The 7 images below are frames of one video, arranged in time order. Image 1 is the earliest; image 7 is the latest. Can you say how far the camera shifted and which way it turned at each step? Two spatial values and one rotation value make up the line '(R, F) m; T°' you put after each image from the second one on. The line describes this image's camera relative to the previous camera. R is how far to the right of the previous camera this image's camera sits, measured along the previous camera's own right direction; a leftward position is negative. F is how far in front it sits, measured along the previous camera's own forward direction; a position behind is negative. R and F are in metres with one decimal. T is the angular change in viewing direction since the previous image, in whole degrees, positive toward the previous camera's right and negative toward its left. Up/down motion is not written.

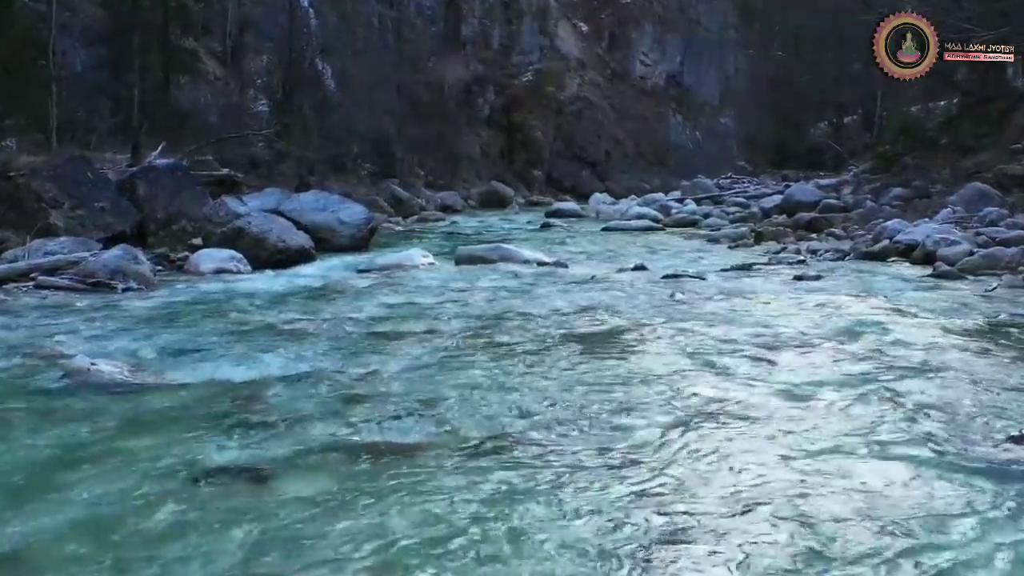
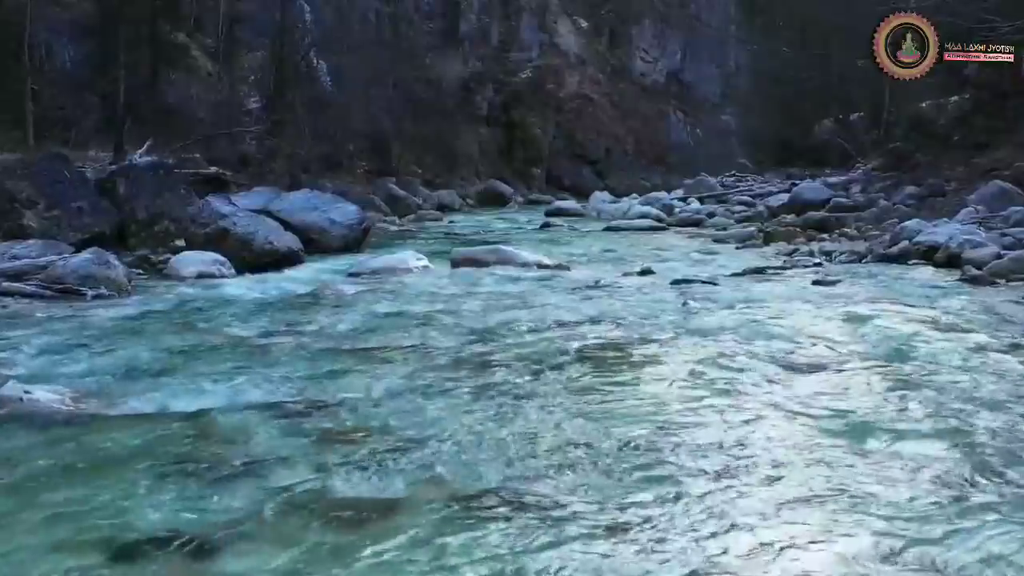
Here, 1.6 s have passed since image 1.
(0.0, +0.6) m; 0°
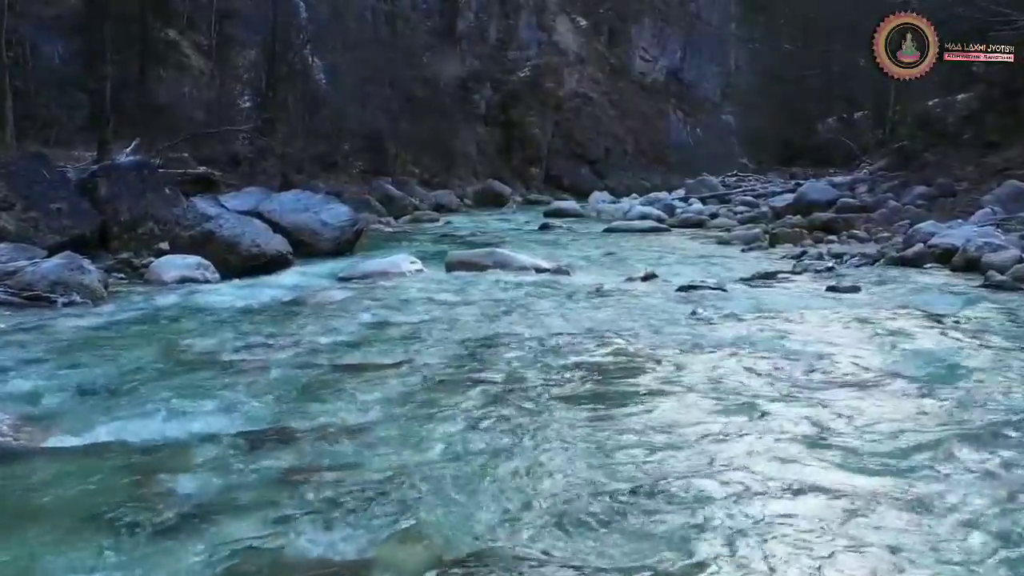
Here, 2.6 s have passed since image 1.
(0.0, +0.5) m; 0°
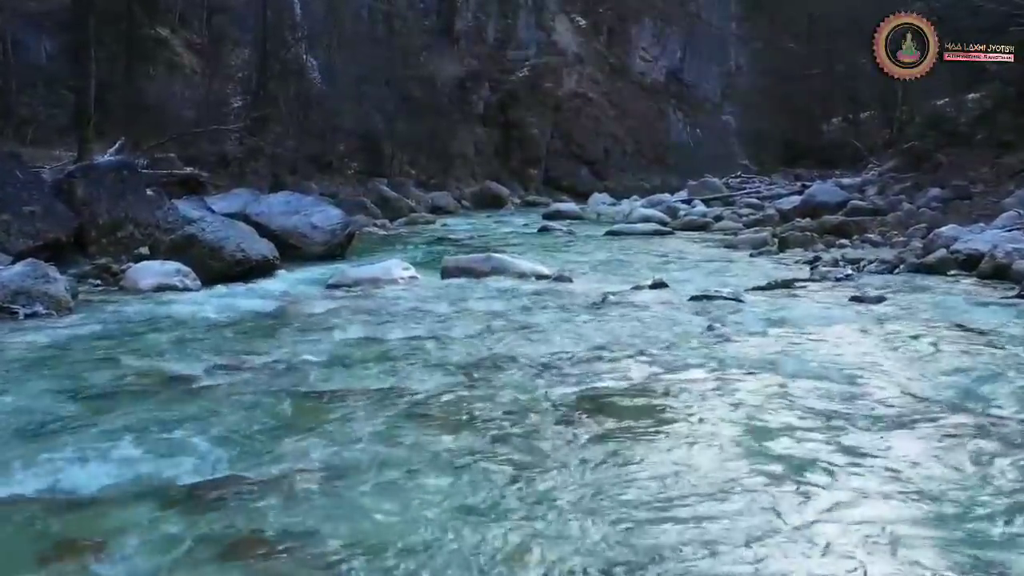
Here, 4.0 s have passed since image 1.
(0.0, +0.6) m; 0°
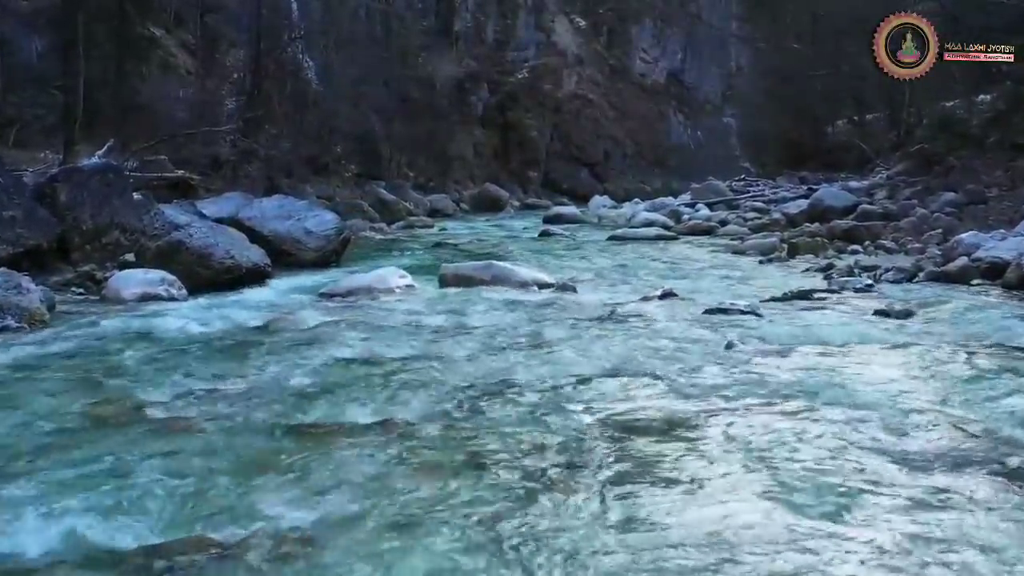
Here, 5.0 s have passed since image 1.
(0.0, +0.5) m; 0°
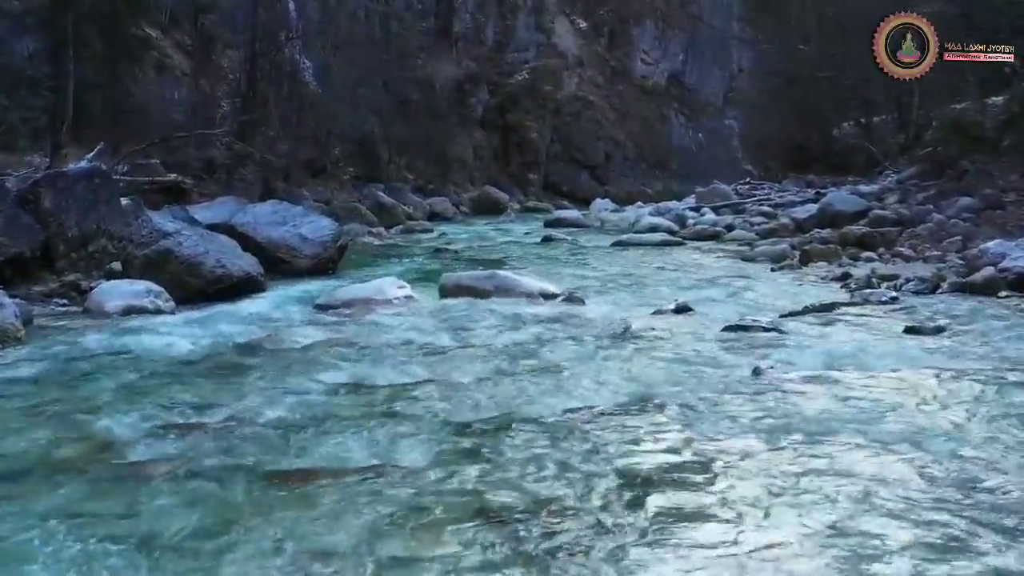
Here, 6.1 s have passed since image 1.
(-0.1, +0.4) m; 0°
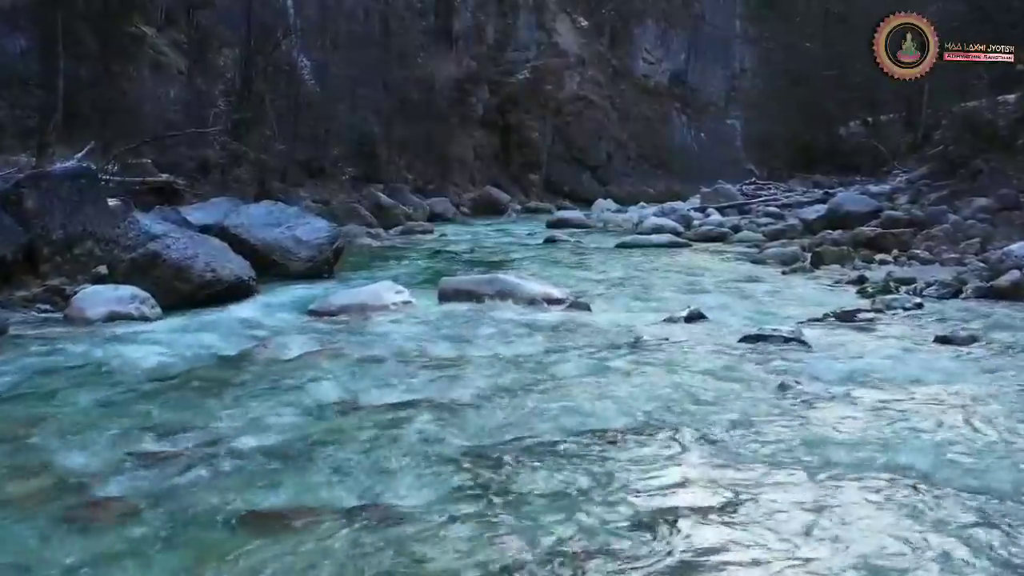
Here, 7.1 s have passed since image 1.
(0.0, +0.4) m; 0°
